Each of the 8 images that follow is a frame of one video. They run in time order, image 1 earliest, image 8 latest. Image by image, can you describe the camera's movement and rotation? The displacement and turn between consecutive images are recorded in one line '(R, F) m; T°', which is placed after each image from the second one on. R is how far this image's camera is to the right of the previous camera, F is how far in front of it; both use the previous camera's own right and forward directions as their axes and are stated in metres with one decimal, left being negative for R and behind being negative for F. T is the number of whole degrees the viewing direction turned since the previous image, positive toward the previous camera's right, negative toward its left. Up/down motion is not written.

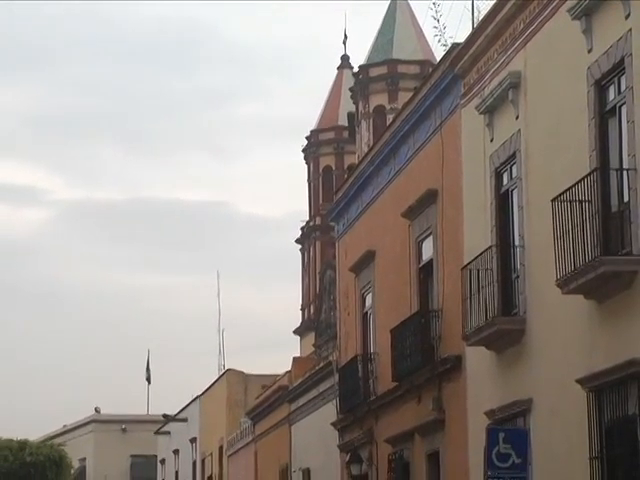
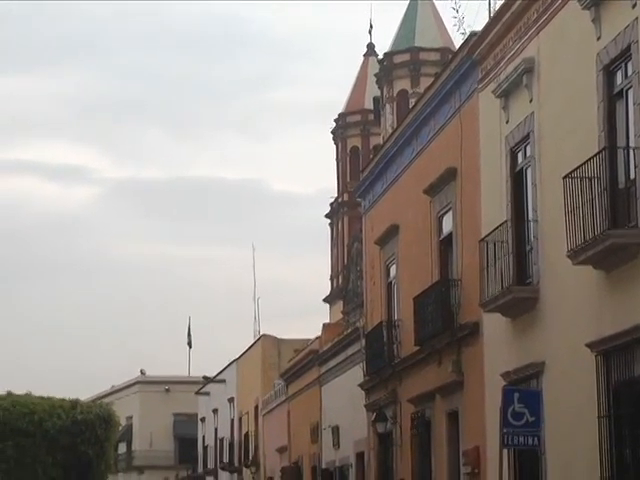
(0.0, -1.2) m; -1°
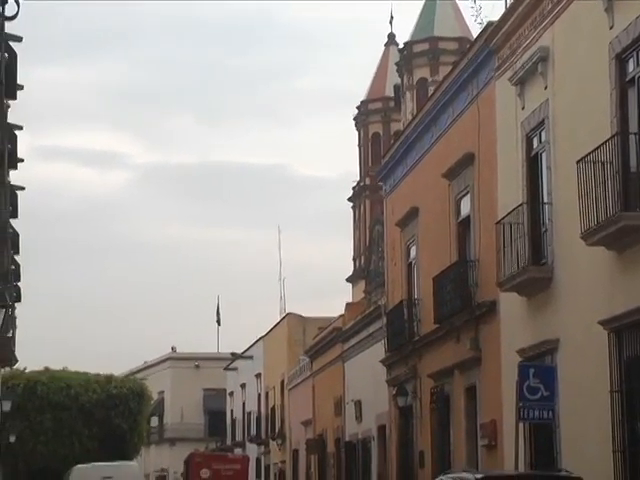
(0.0, -0.7) m; -1°
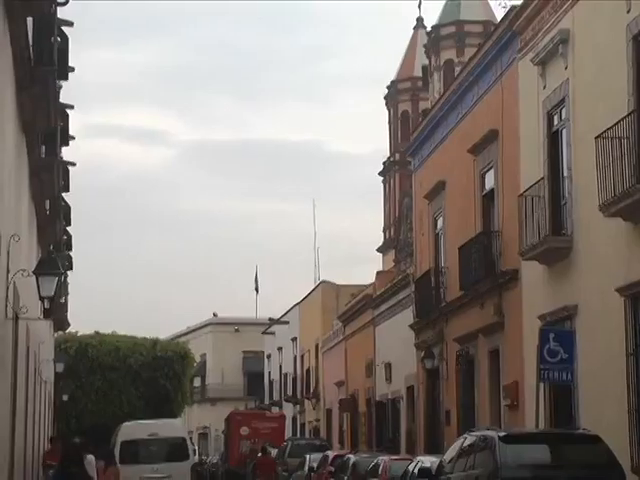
(-0.1, -1.1) m; -1°
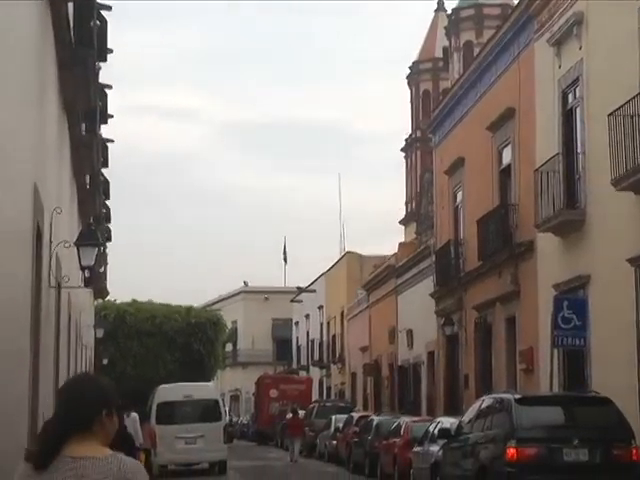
(-0.1, -1.0) m; -1°
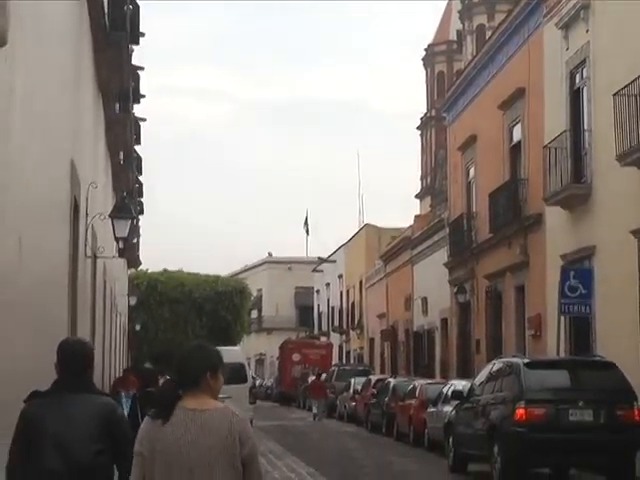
(-0.1, -1.2) m; -1°
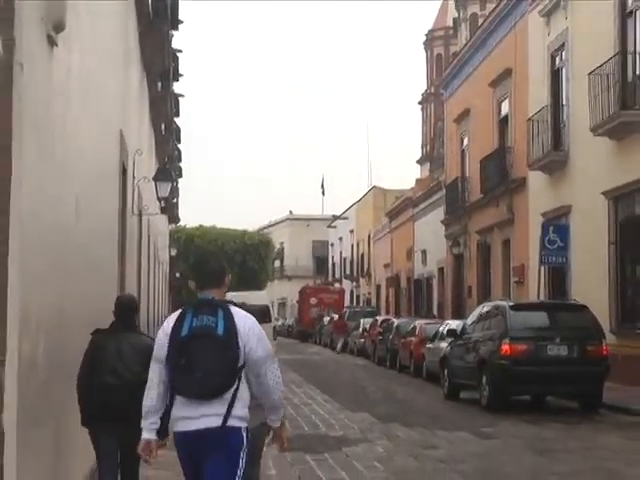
(-0.1, -3.3) m; 0°
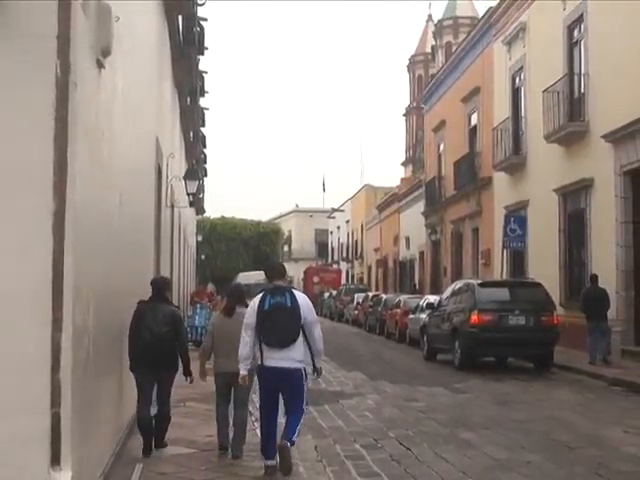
(-0.2, -4.9) m; 0°
